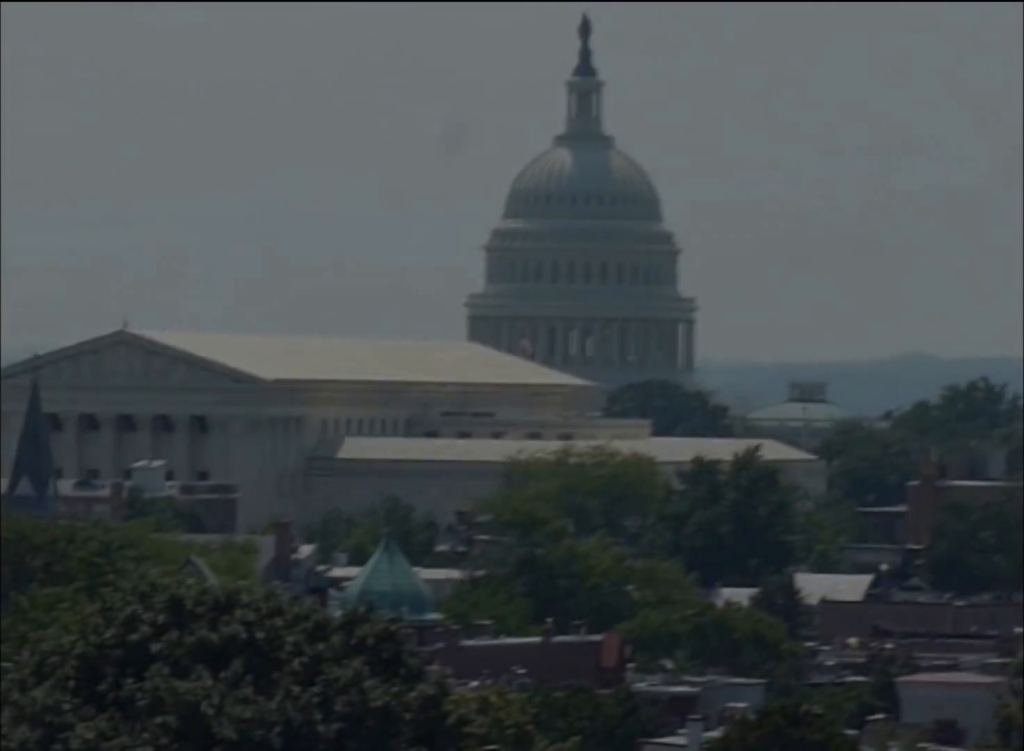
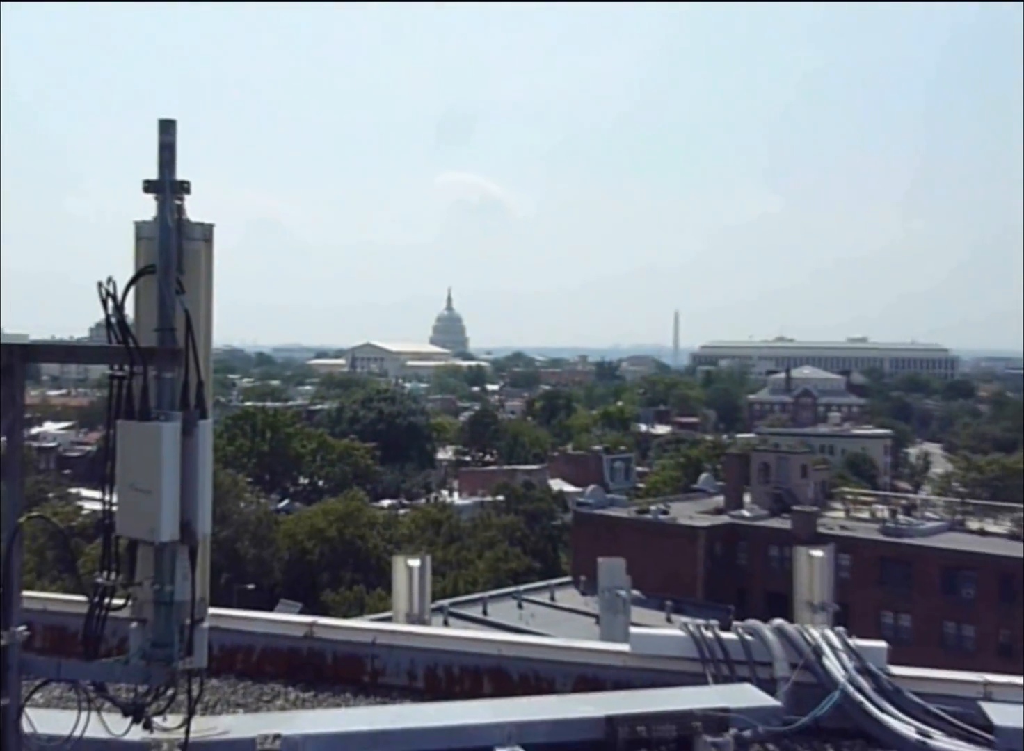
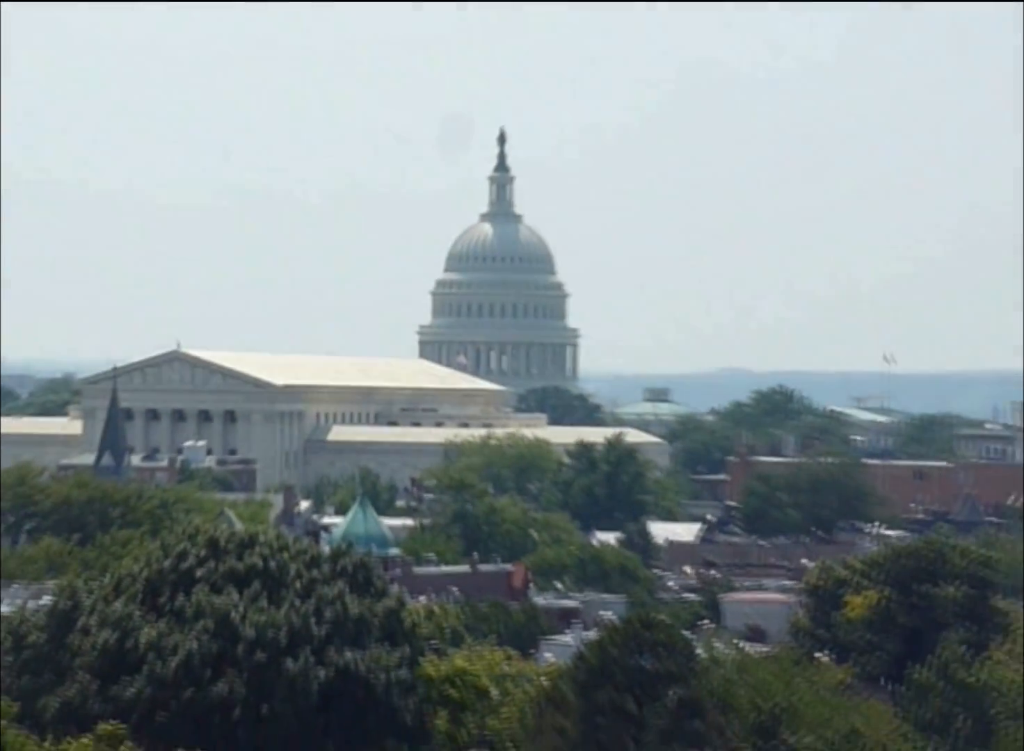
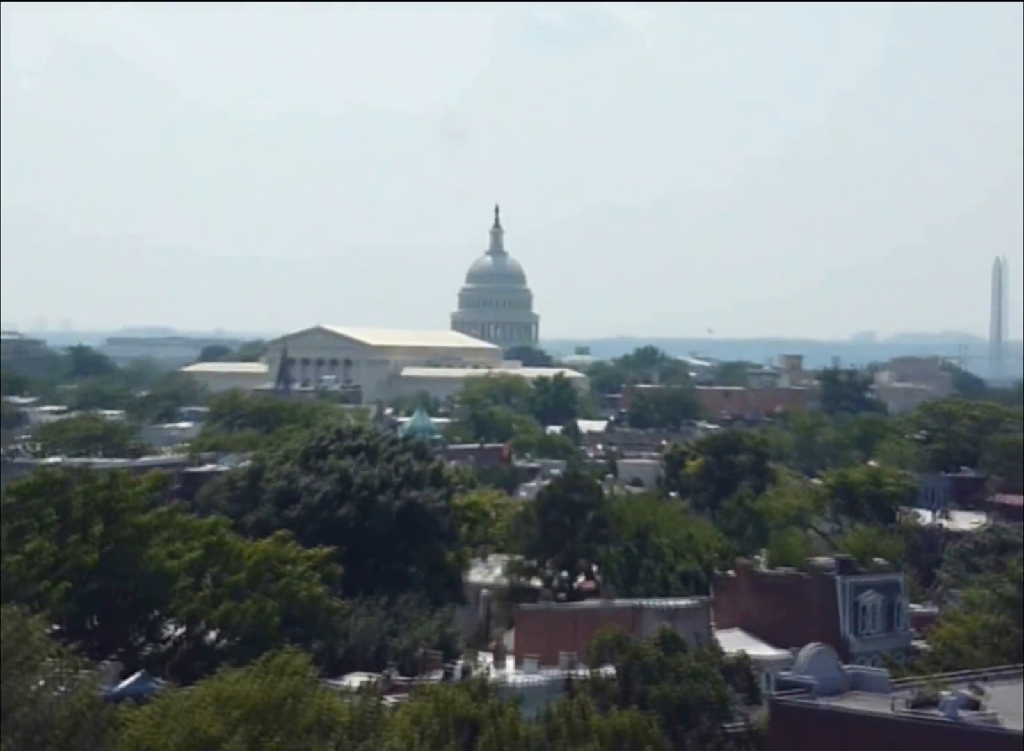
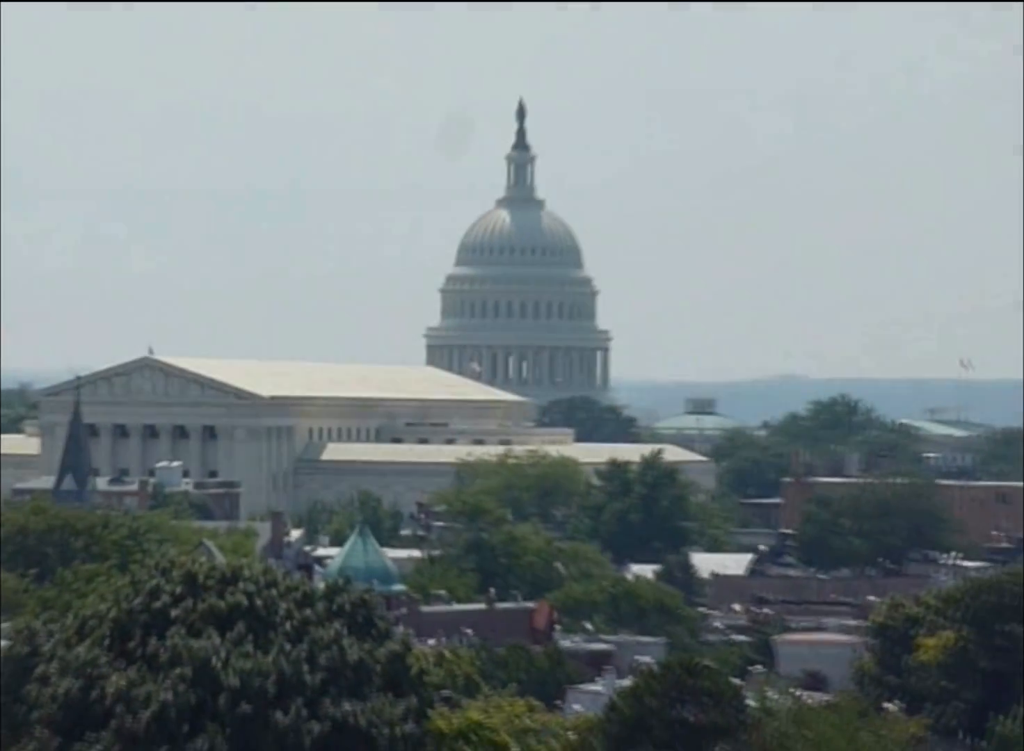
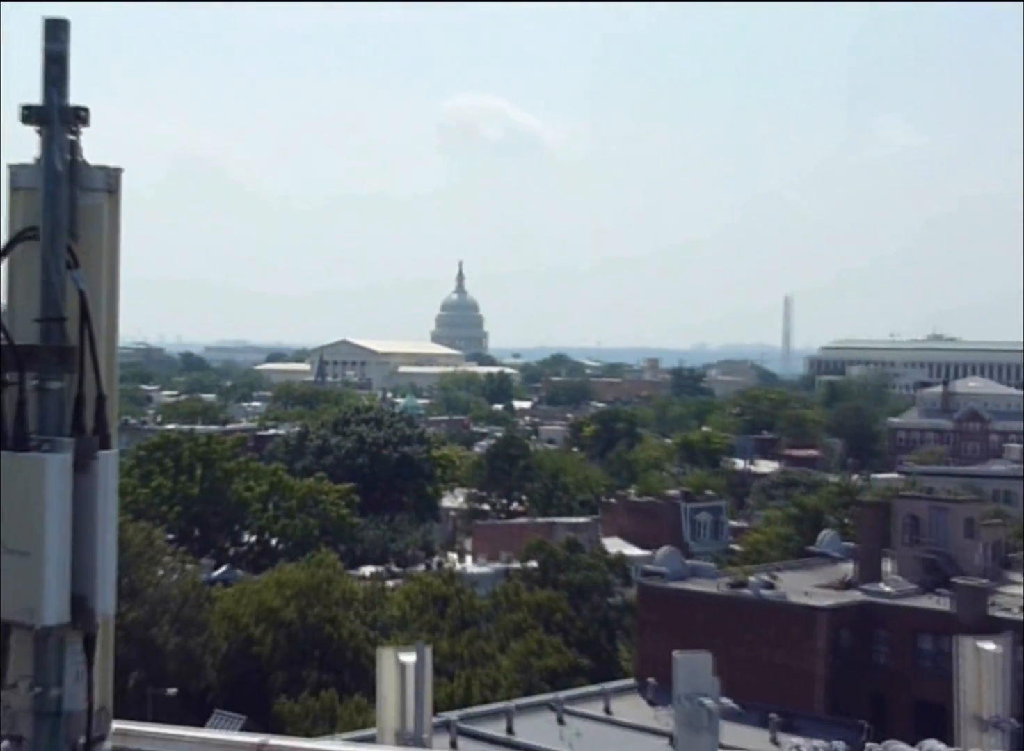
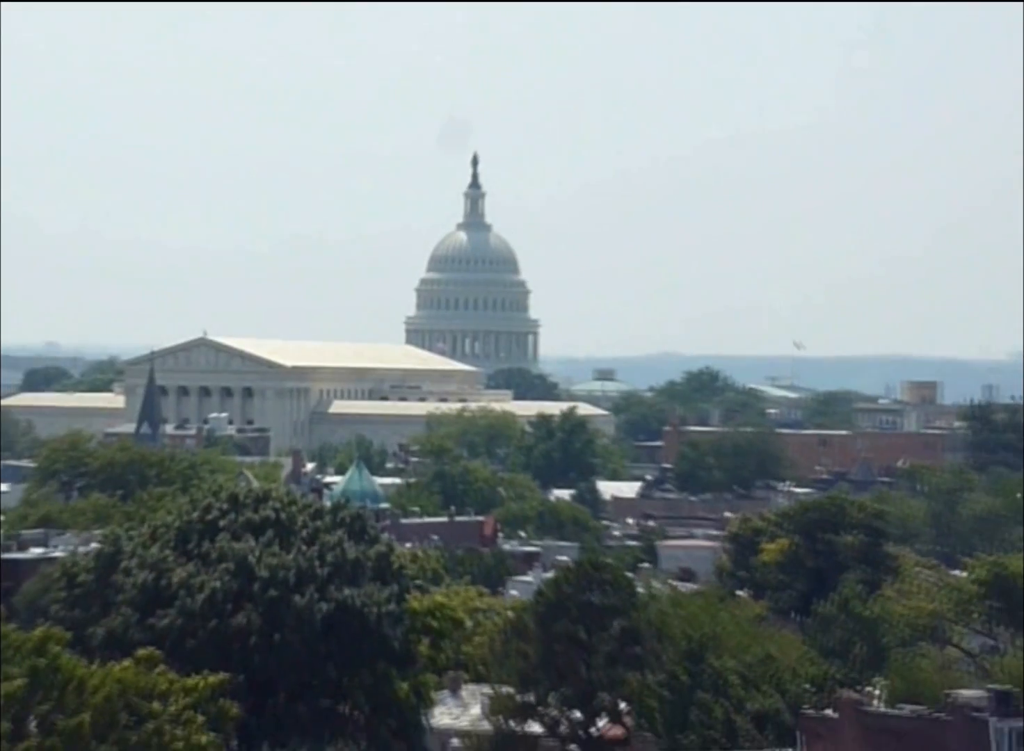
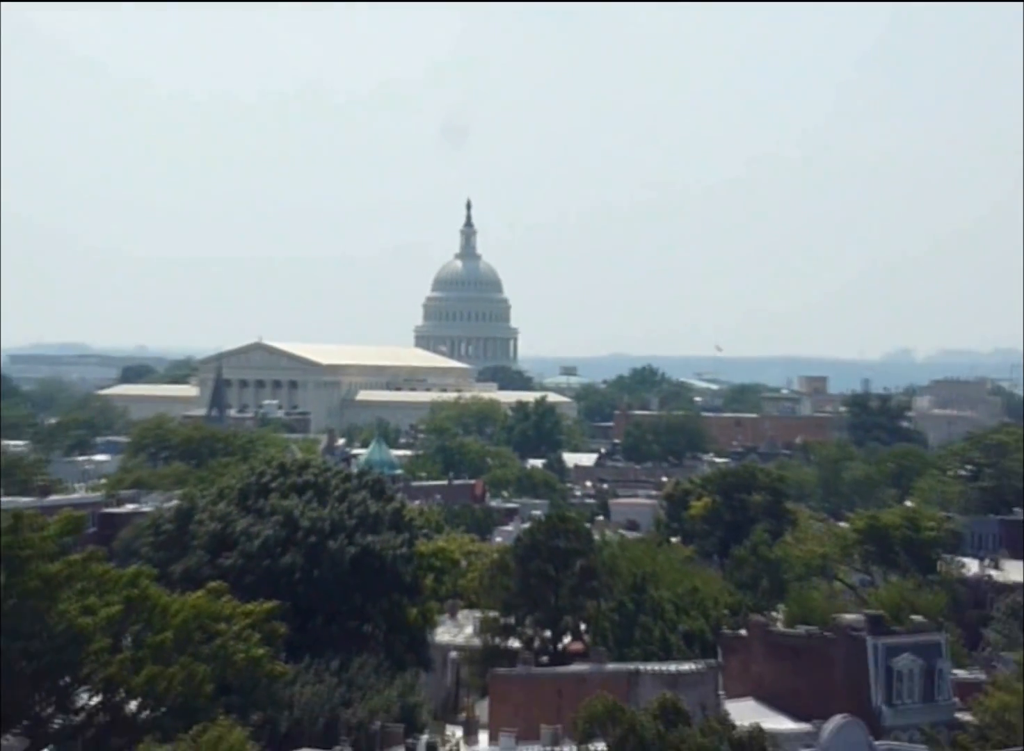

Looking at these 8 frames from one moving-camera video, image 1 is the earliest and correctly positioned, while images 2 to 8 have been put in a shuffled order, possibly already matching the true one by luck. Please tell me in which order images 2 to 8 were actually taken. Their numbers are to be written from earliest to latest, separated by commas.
5, 3, 7, 8, 4, 6, 2
